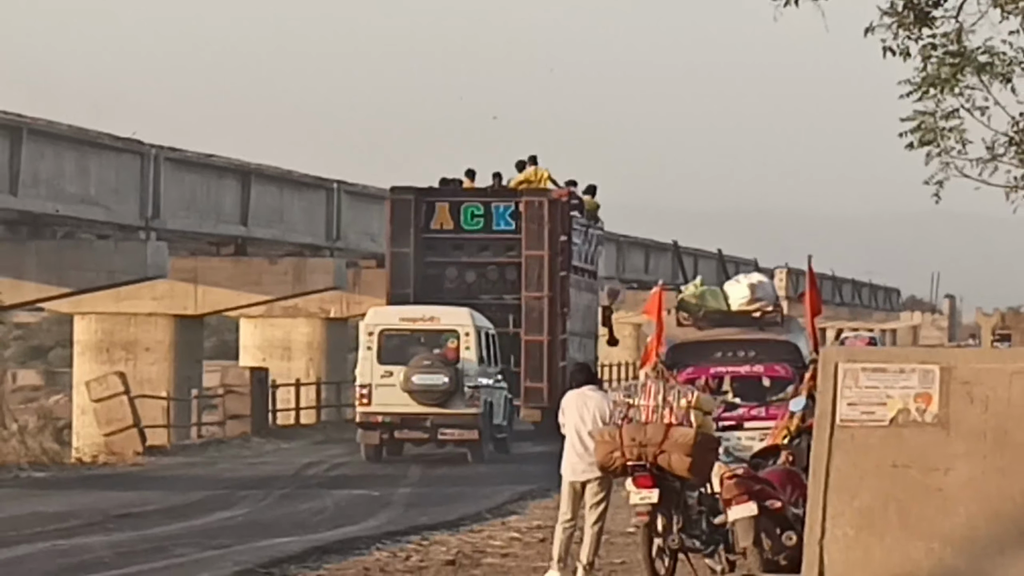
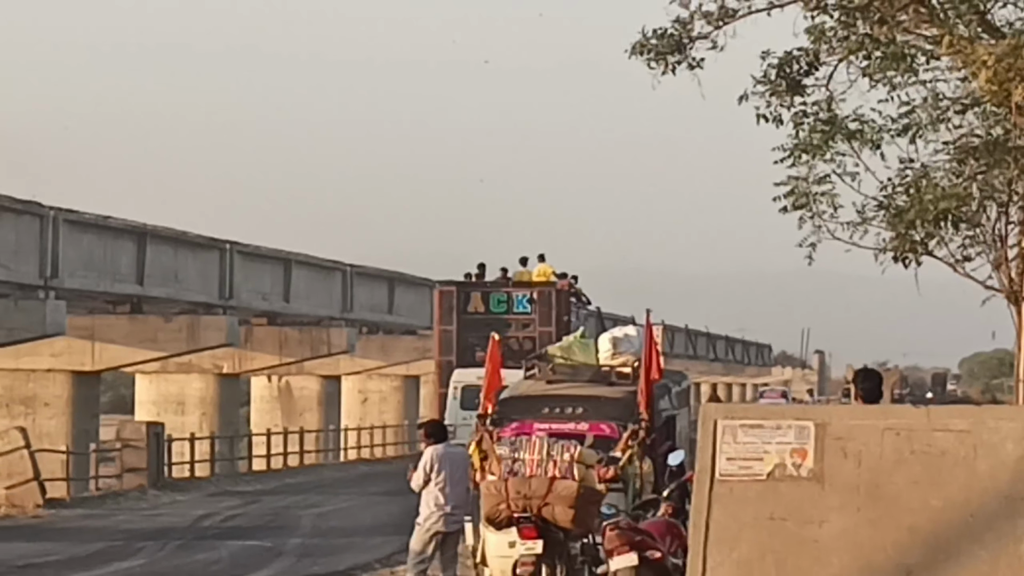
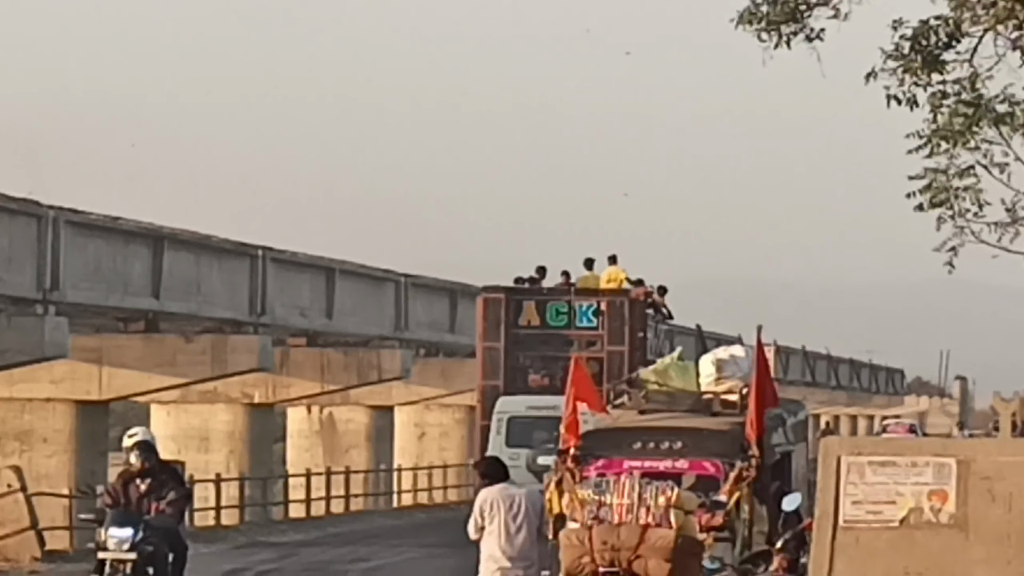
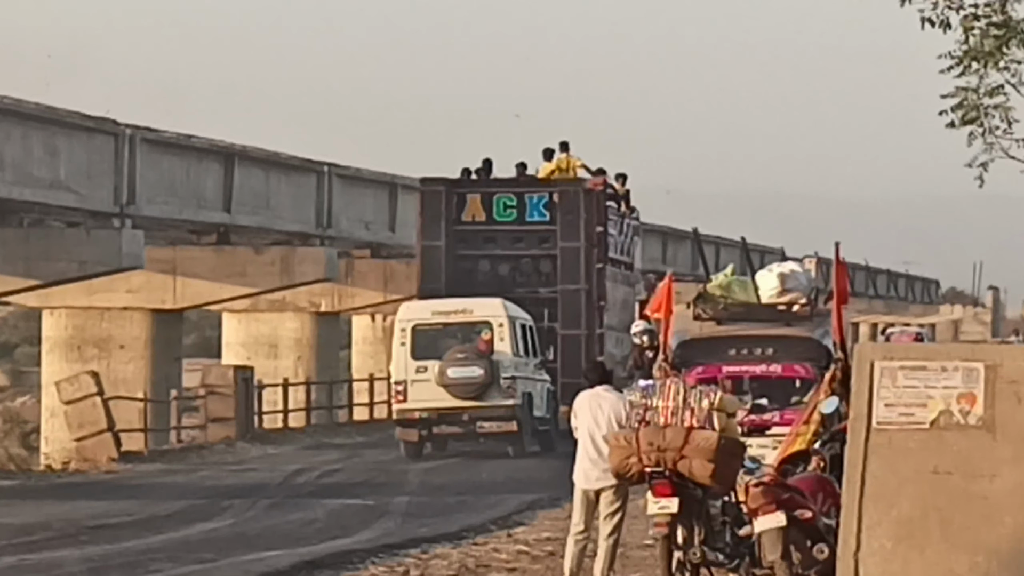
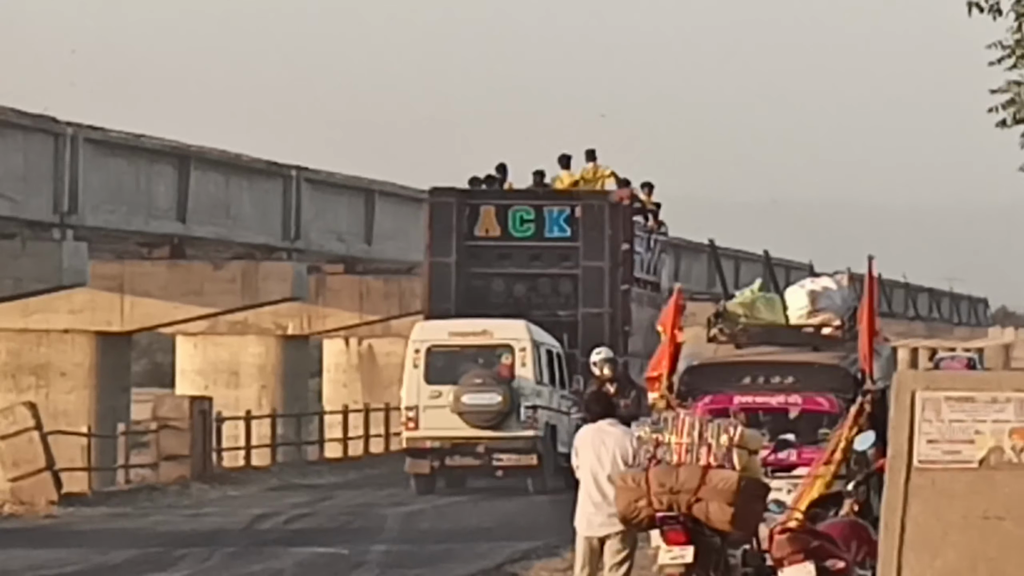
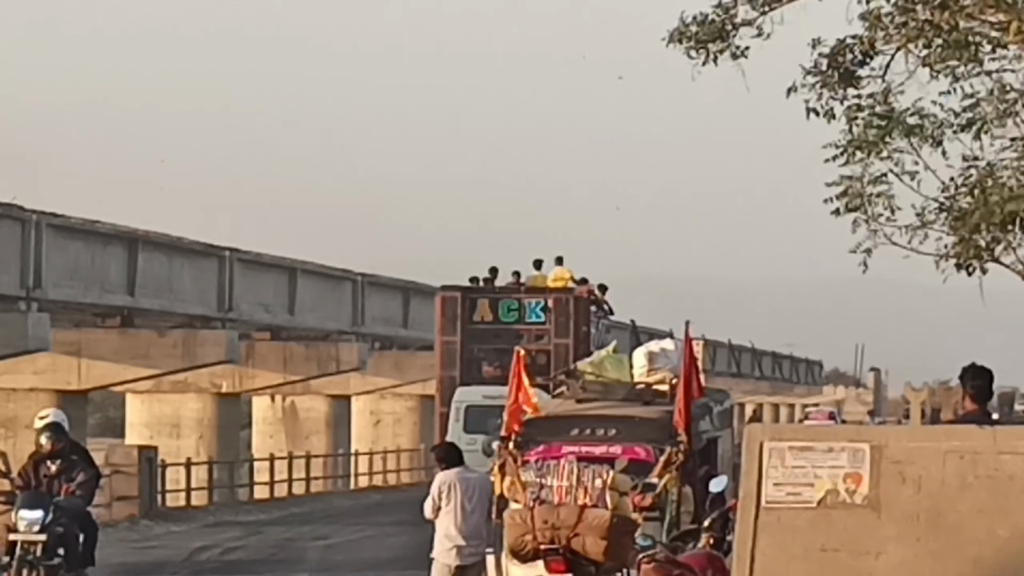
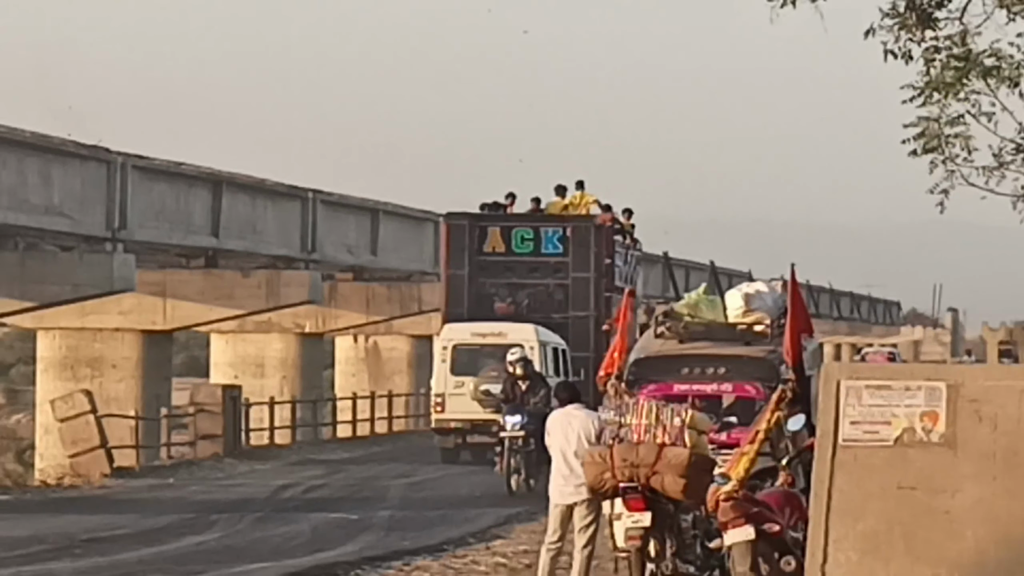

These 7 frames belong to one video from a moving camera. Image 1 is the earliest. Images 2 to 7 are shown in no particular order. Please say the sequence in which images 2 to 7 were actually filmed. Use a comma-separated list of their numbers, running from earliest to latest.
4, 5, 7, 3, 6, 2
